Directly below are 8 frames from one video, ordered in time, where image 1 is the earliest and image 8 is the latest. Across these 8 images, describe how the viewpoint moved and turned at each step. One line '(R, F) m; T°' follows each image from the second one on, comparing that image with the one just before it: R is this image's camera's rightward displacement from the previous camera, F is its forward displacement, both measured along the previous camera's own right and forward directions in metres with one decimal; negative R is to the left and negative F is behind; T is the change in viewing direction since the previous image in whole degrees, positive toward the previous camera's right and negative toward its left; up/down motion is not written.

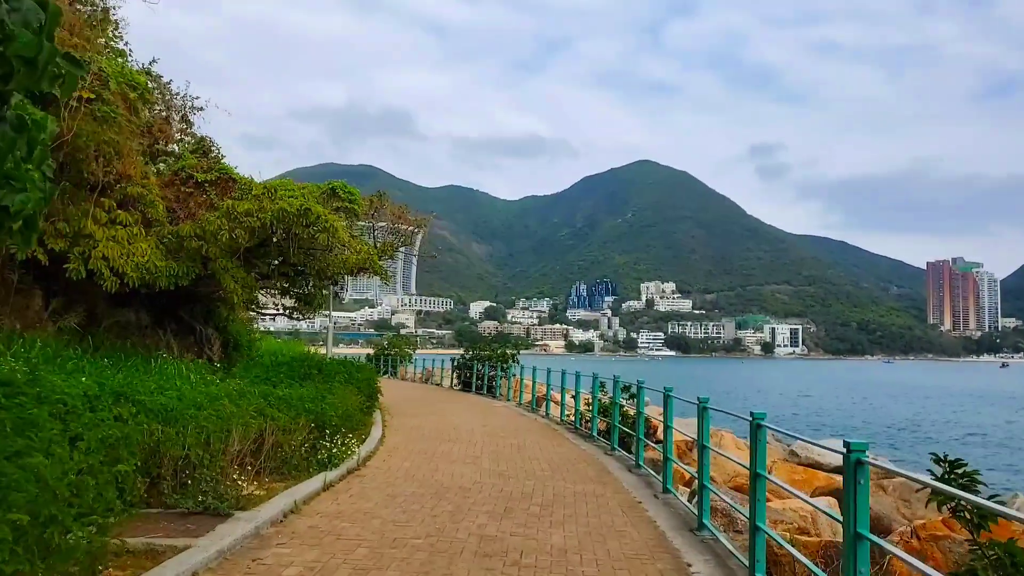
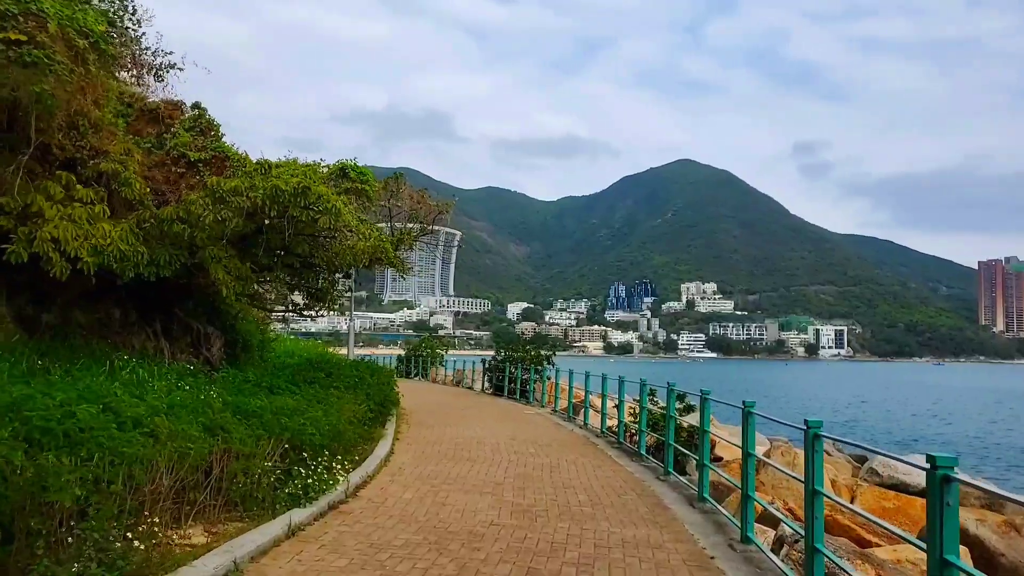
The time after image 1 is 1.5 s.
(+0.1, +1.9) m; -3°
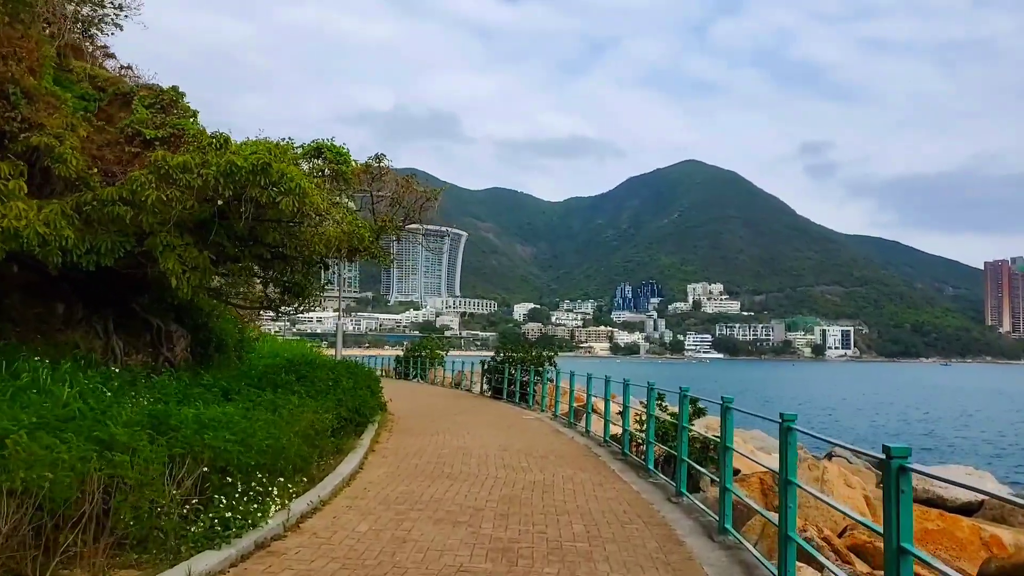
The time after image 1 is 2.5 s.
(+0.2, +1.3) m; 0°
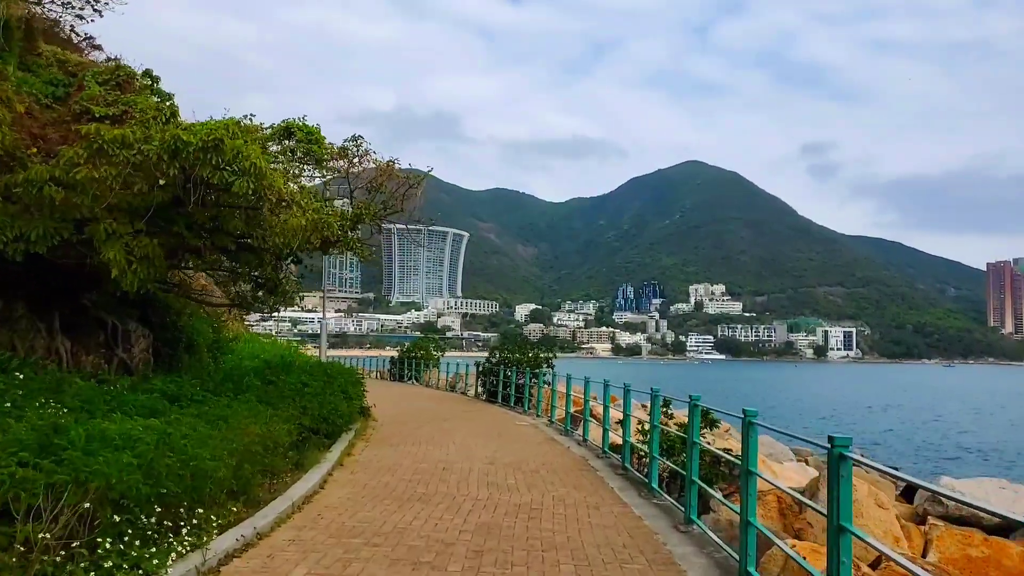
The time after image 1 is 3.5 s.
(+0.2, +1.1) m; 0°
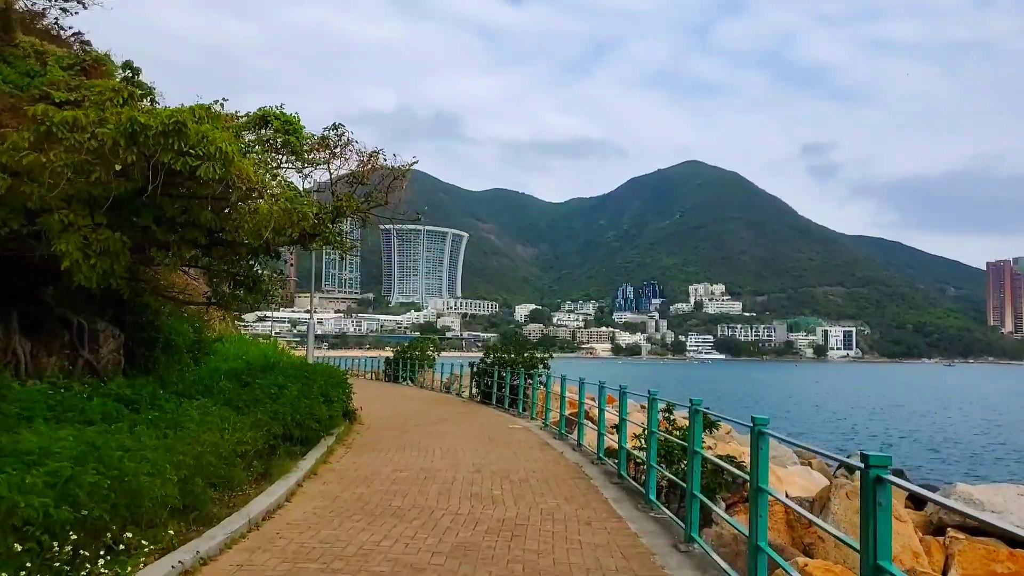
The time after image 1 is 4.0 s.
(+0.1, +0.6) m; 0°
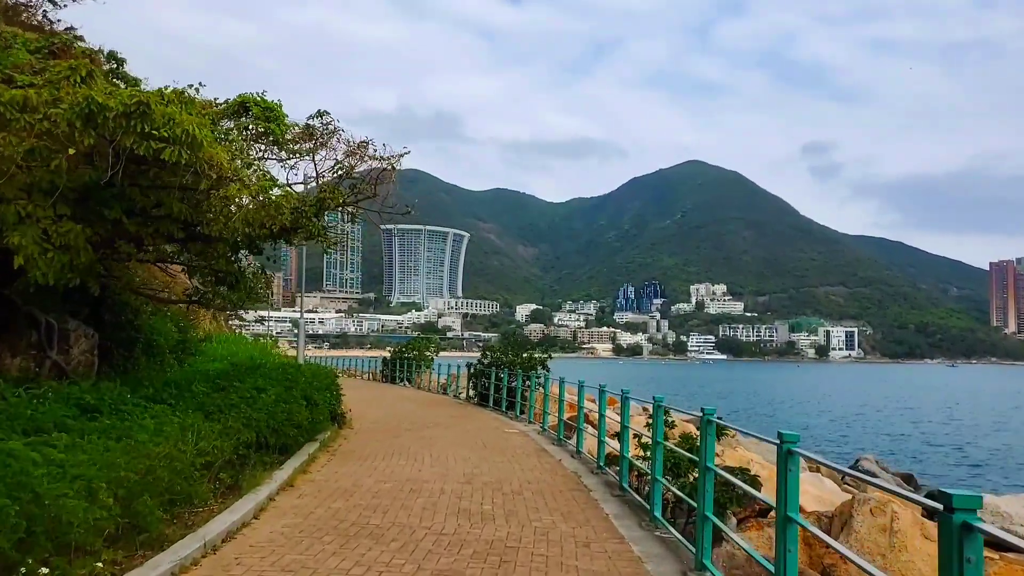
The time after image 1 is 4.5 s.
(+0.1, +0.6) m; 0°
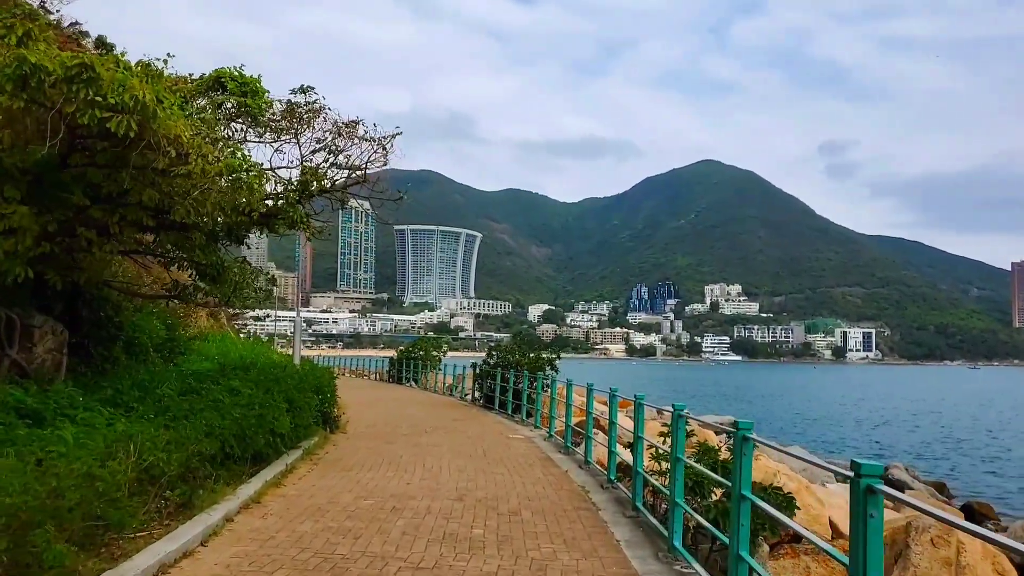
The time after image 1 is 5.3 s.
(+0.1, +1.0) m; -1°
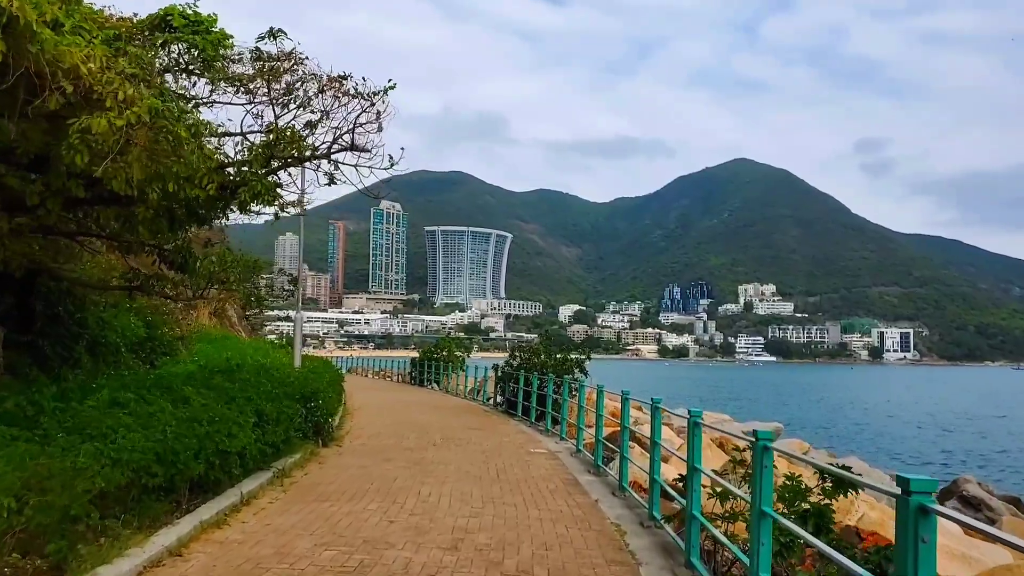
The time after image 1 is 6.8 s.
(+0.1, +1.8) m; -2°
